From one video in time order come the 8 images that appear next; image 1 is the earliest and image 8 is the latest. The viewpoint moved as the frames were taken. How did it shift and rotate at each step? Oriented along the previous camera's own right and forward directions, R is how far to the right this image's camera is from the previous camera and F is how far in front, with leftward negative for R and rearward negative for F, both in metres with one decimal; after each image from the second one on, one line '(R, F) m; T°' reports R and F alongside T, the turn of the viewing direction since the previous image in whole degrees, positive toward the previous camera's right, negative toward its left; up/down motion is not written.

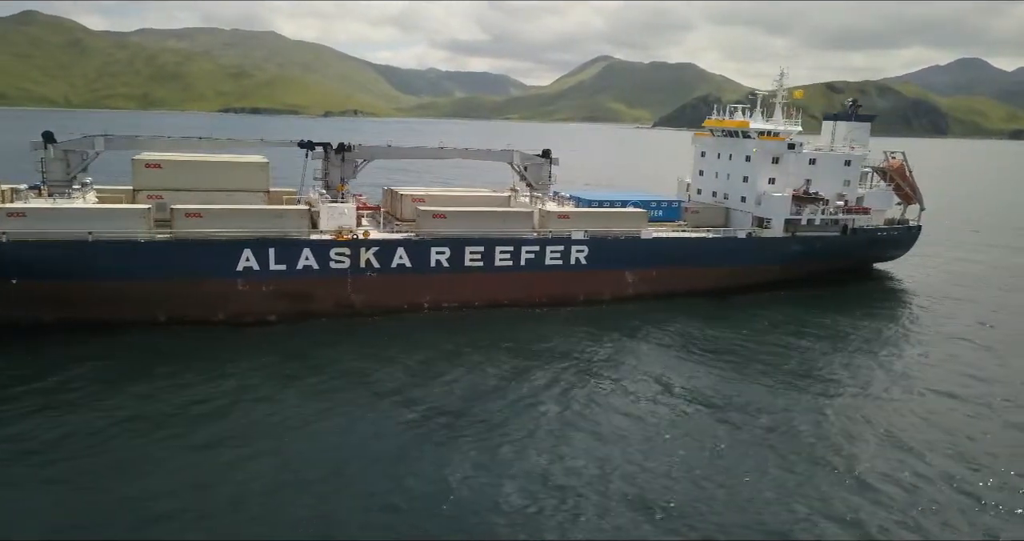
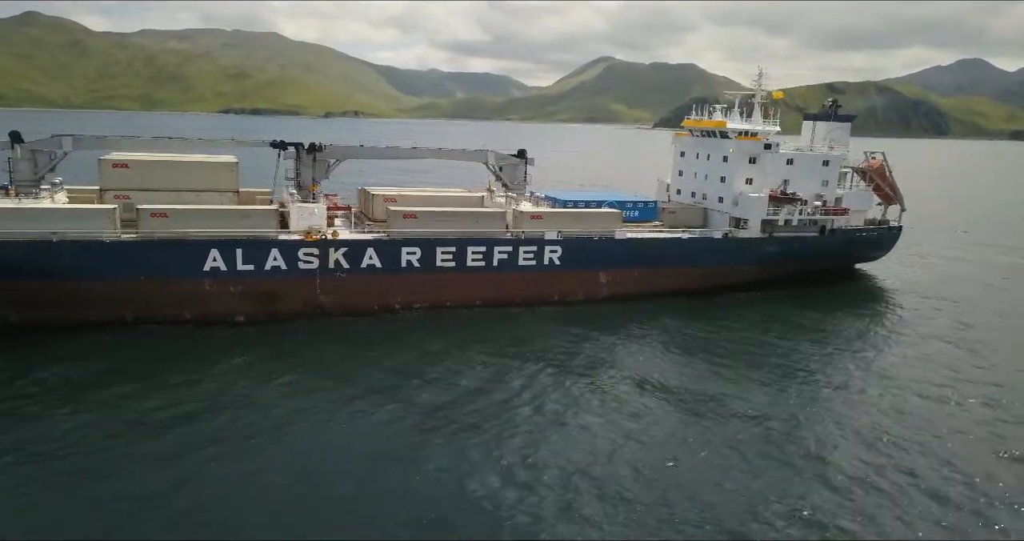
(+1.2, +0.1) m; 0°
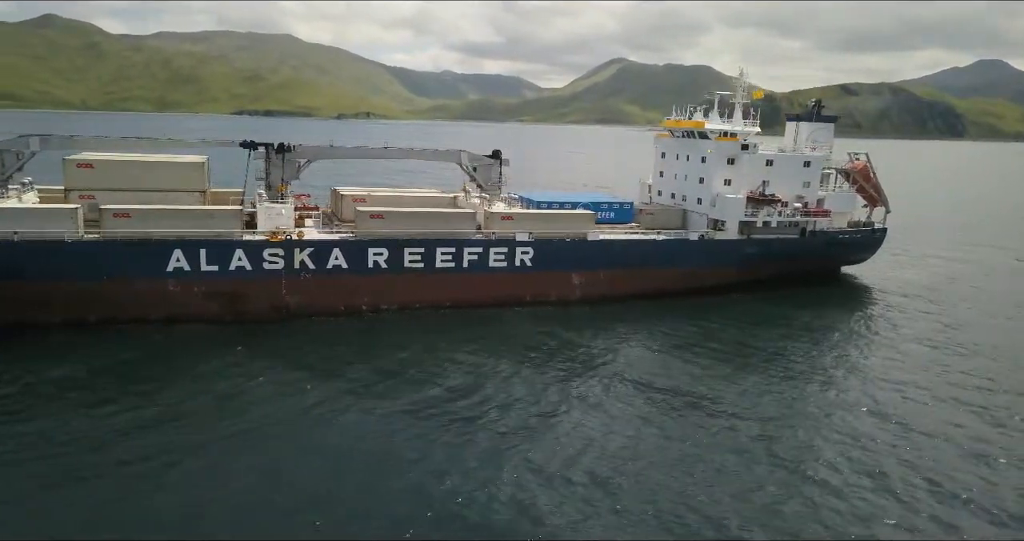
(+1.6, +0.2) m; -1°
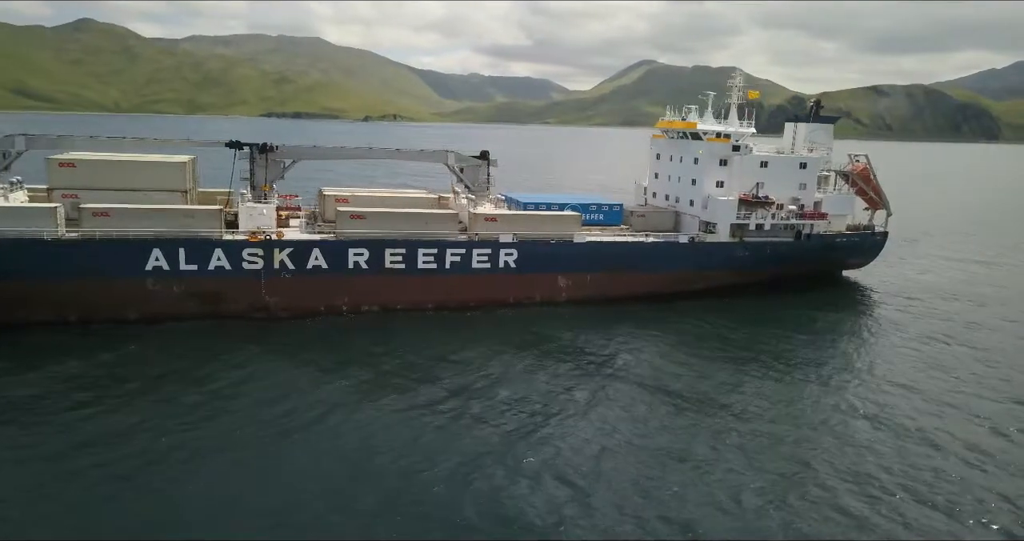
(+1.4, +0.3) m; -2°
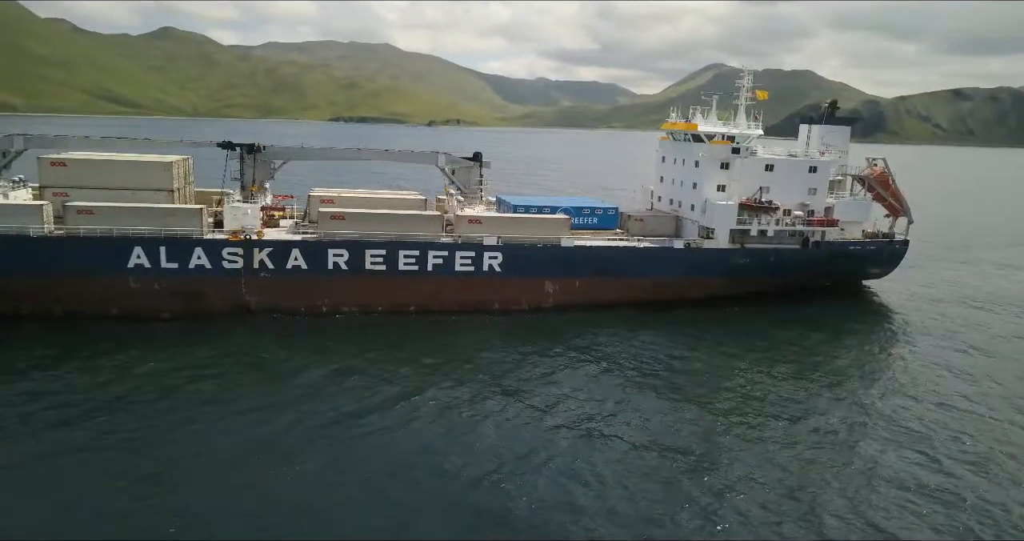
(+2.5, +0.7) m; -4°
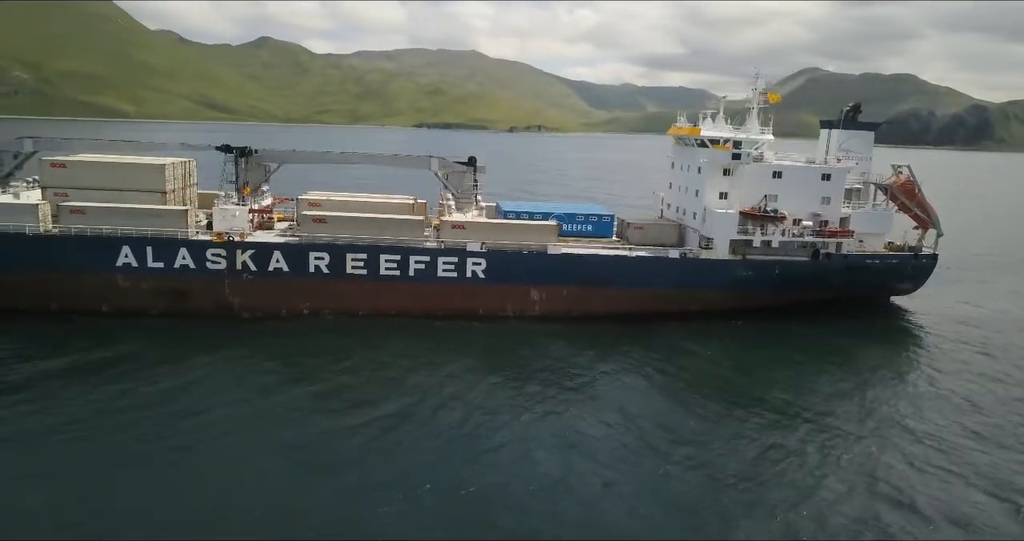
(+2.9, +0.8) m; -5°
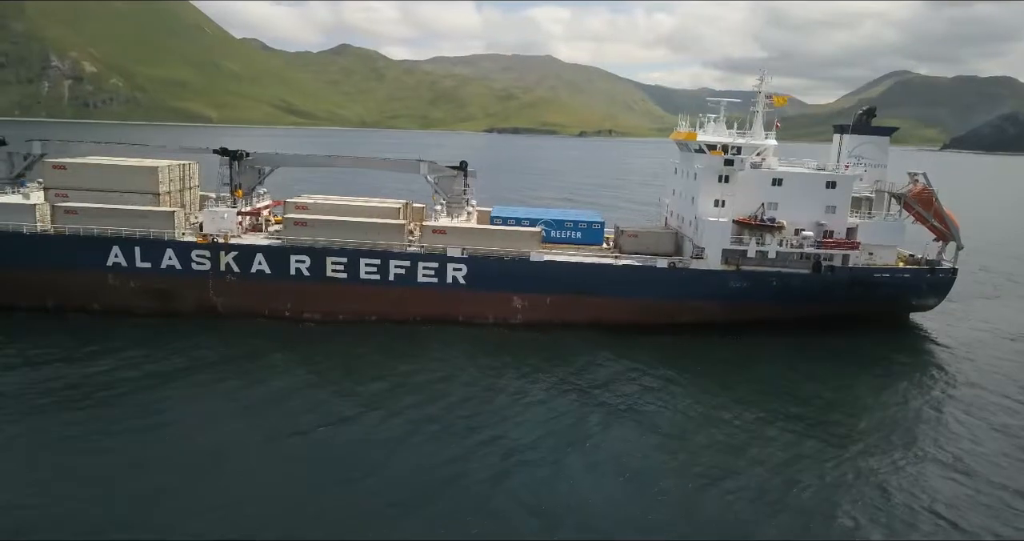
(+2.7, +0.6) m; -4°
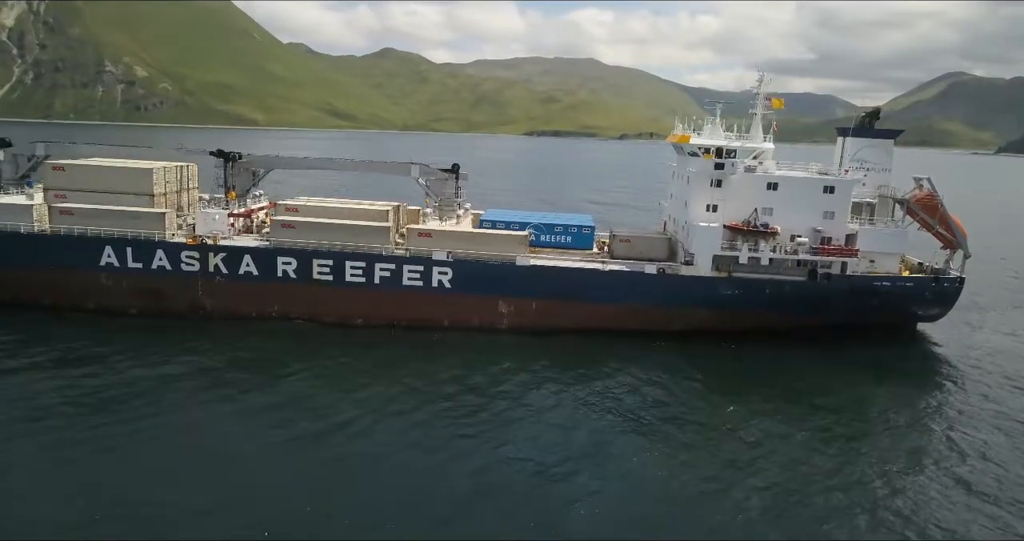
(+1.7, +0.3) m; -2°
